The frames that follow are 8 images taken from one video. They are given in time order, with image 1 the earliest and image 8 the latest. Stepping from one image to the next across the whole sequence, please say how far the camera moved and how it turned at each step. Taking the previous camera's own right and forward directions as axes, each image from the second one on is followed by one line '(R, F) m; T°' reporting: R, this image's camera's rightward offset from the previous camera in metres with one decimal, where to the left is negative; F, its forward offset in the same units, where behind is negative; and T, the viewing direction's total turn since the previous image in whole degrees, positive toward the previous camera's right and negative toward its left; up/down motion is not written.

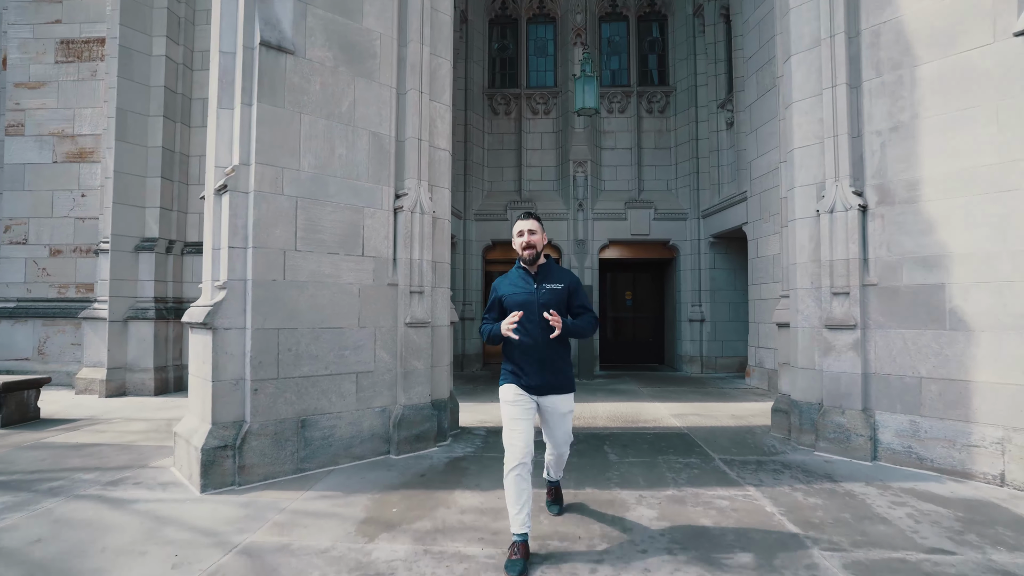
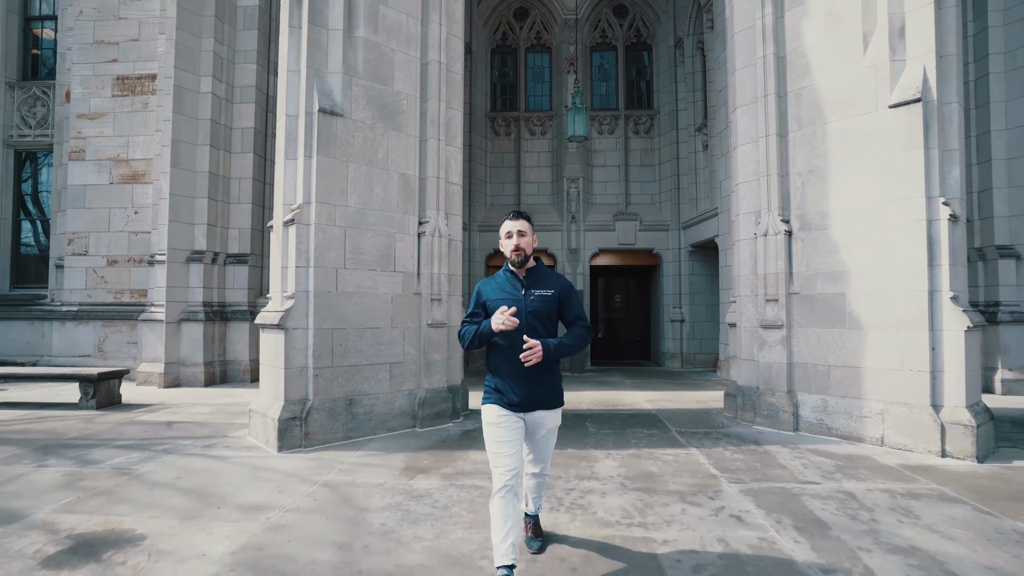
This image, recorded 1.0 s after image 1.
(0.0, -1.3) m; 0°
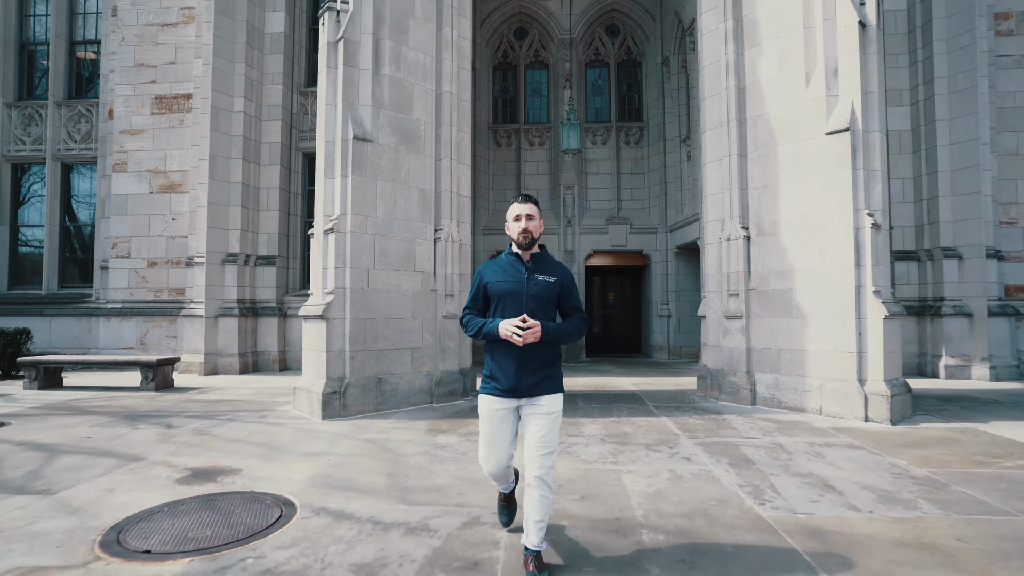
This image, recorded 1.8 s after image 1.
(0.0, -1.1) m; 0°
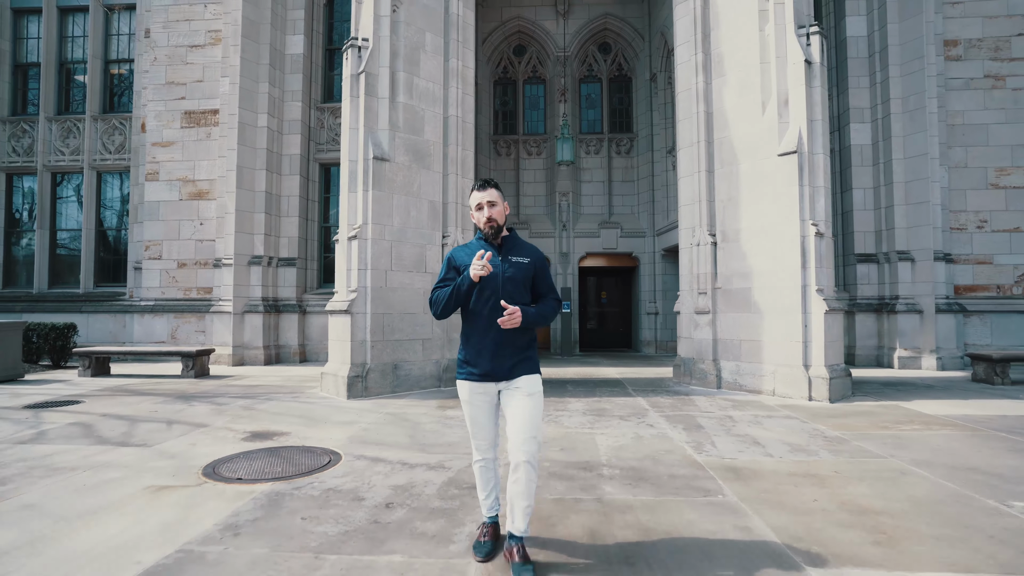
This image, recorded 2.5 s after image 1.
(0.0, -1.1) m; 0°
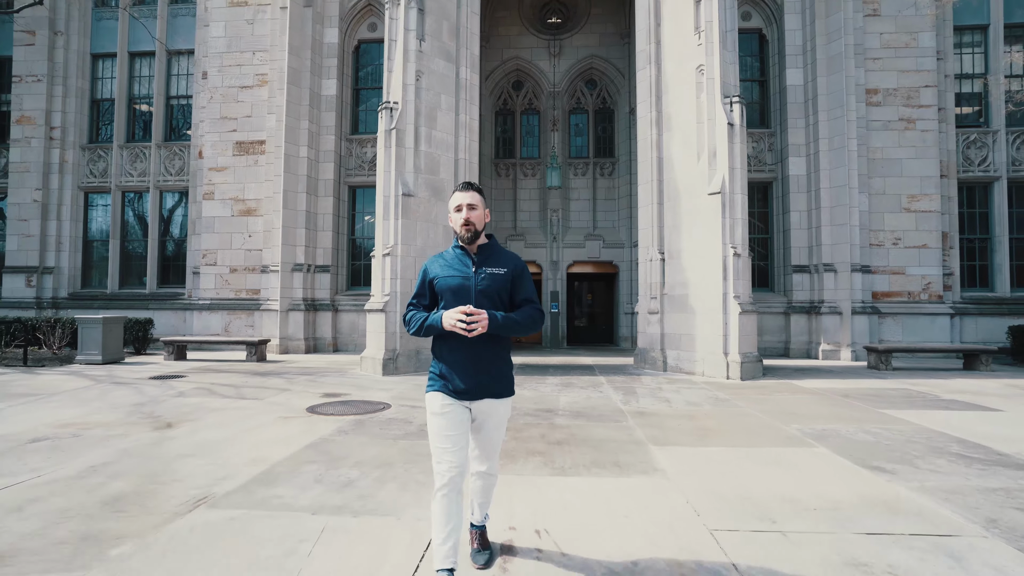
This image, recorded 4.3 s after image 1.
(+0.2, -2.5) m; 0°
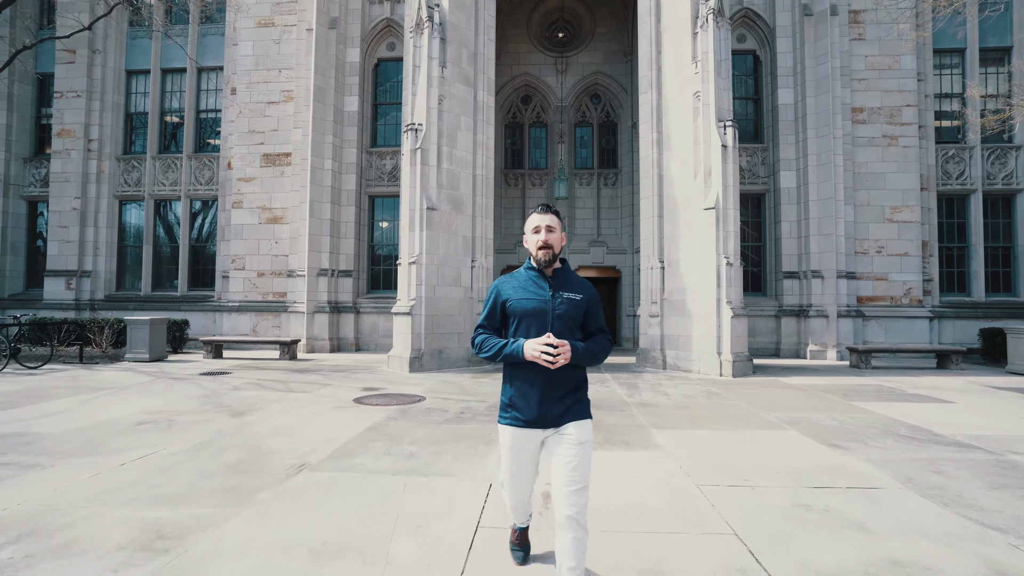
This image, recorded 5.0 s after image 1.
(-0.3, -1.1) m; 0°
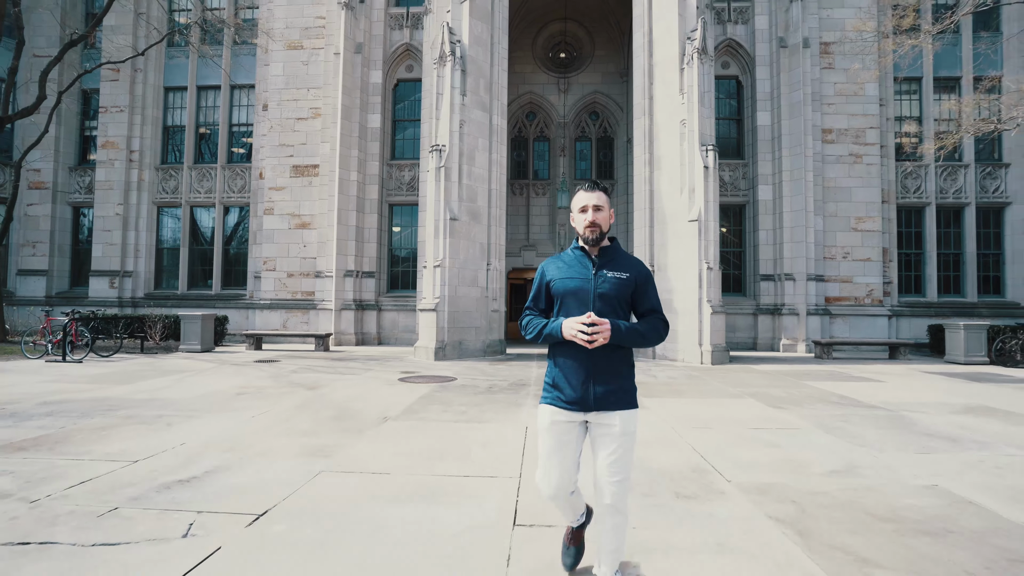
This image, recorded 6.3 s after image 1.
(-0.4, -1.8) m; +1°
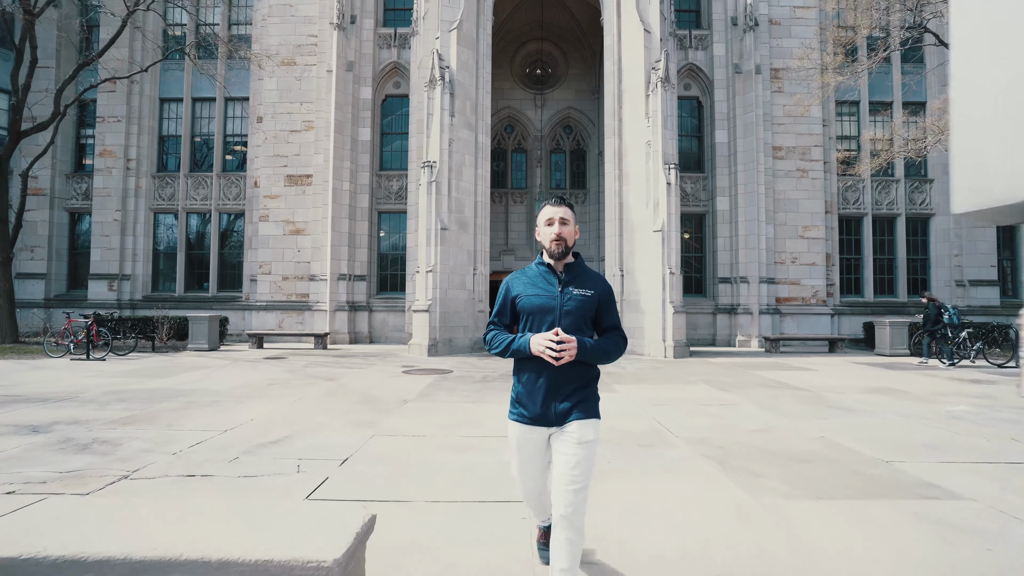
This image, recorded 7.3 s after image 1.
(-0.3, -1.5) m; +3°
